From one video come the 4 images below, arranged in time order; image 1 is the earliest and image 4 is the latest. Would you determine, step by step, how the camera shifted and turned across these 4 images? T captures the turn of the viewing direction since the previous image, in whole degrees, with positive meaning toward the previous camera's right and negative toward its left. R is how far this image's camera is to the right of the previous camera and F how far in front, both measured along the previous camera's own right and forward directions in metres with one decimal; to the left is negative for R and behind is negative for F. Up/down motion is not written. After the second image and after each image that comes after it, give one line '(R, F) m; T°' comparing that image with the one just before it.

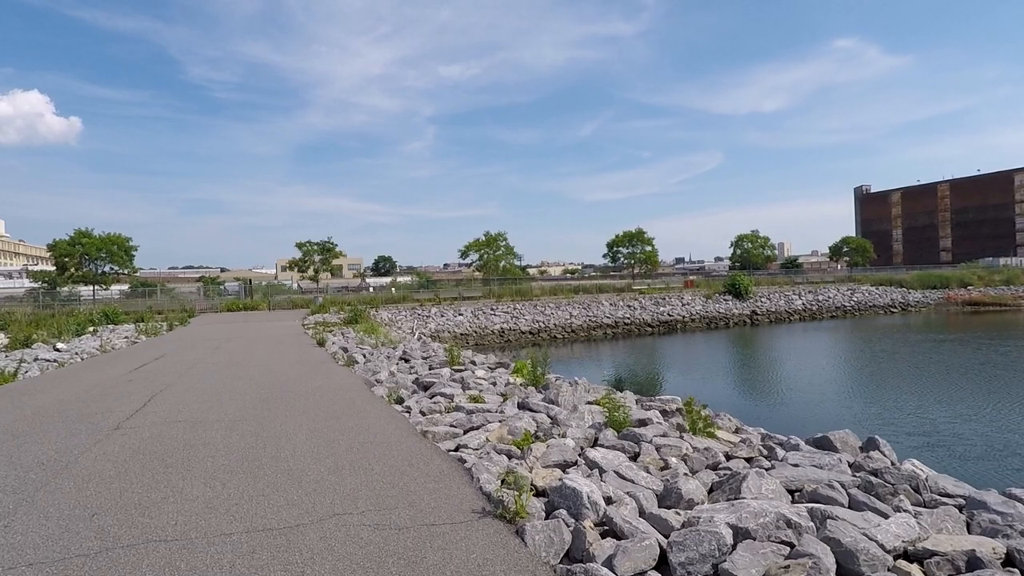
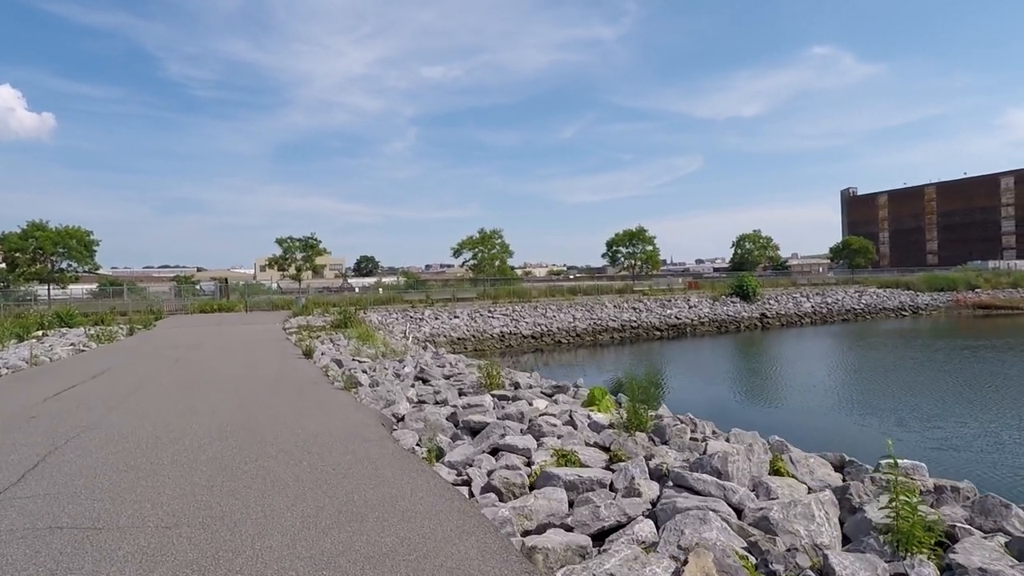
(-1.4, +3.5) m; +2°
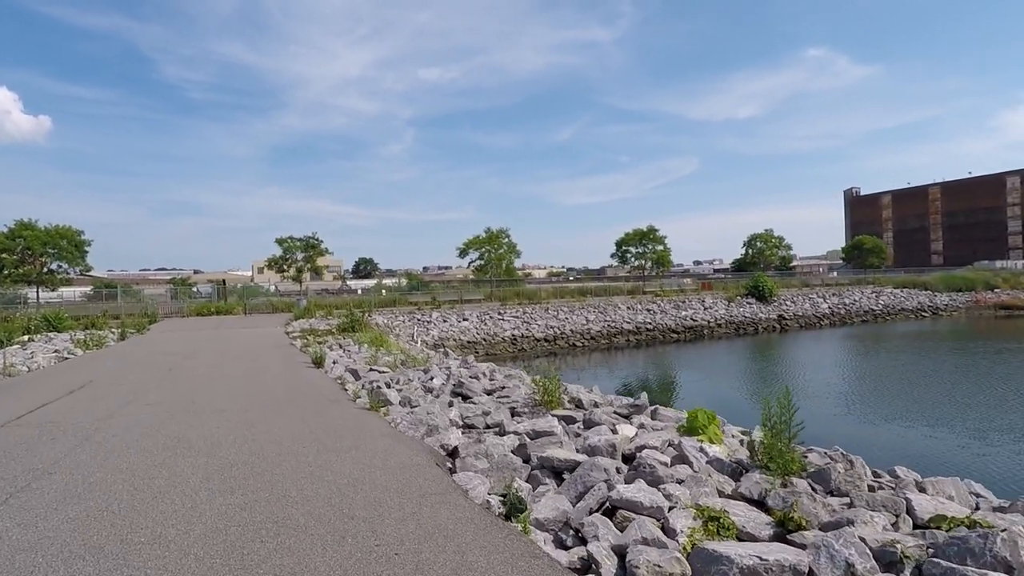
(-1.0, +1.8) m; 0°
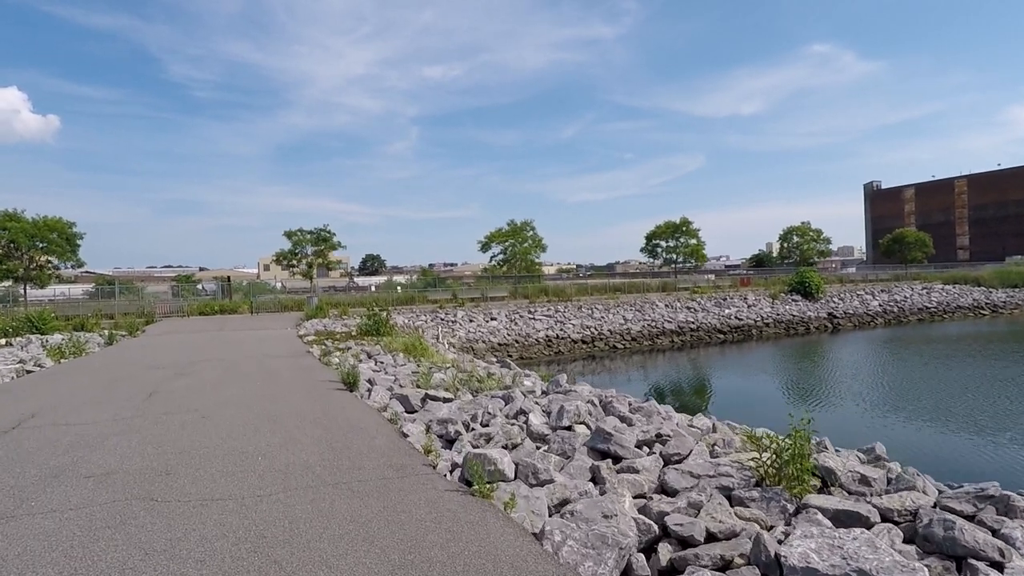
(-1.8, +3.8) m; 0°
